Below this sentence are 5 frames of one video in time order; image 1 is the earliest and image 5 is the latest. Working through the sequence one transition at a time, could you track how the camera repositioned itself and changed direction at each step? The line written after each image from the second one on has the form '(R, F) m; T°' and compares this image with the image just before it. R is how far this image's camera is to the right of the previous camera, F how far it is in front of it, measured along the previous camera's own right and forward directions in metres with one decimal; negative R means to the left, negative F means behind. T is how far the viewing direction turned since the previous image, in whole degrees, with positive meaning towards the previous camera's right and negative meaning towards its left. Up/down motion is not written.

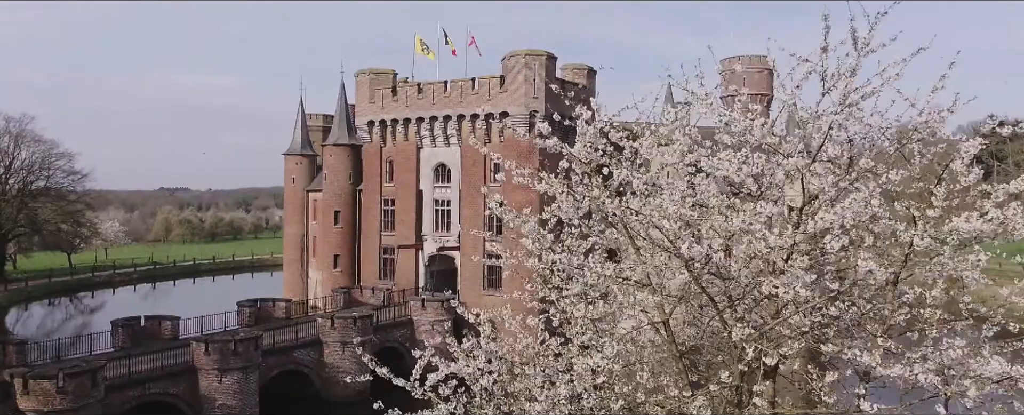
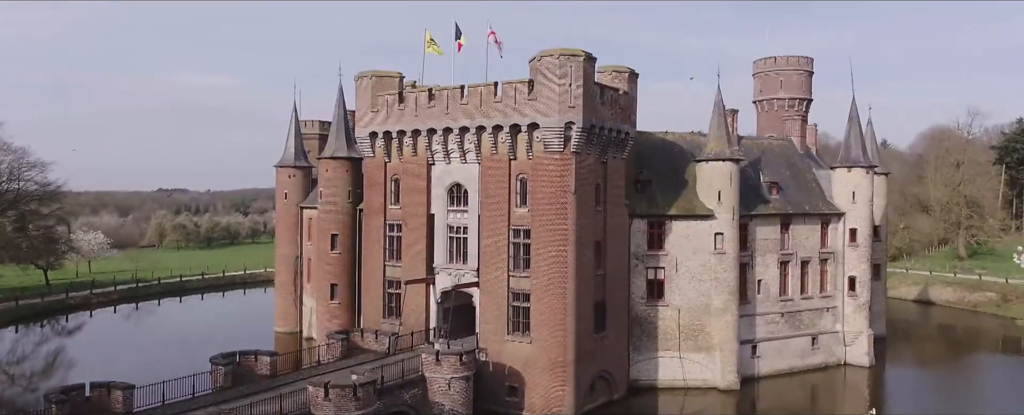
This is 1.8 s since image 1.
(-1.1, +5.0) m; 0°
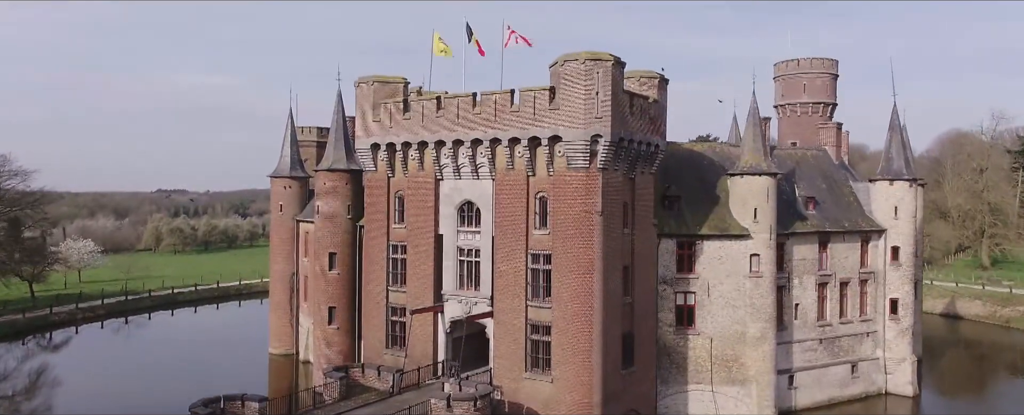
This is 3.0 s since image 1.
(-0.6, +2.7) m; 0°
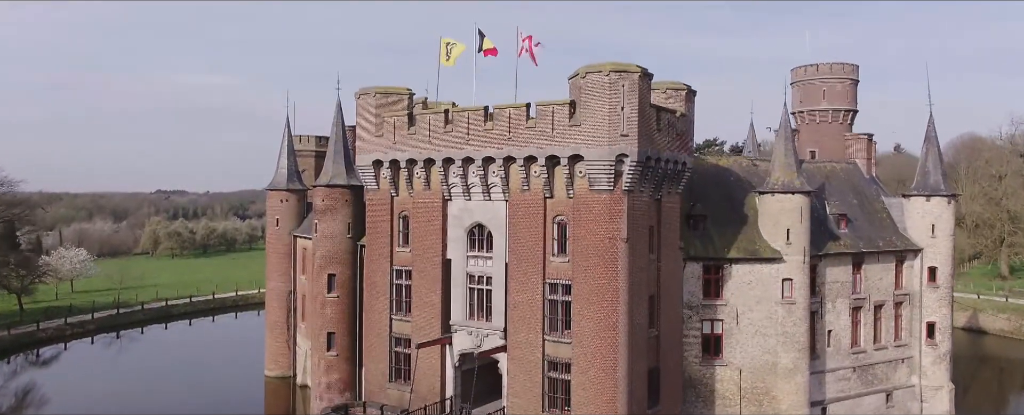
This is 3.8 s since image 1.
(-0.5, +2.0) m; 0°
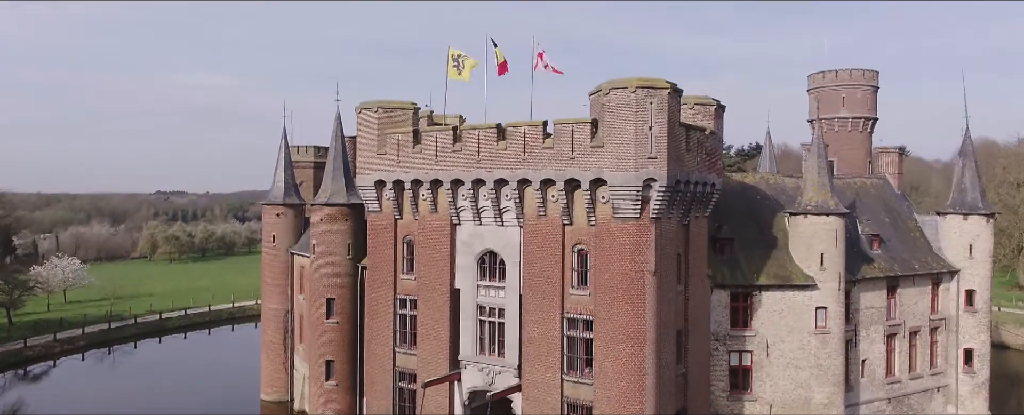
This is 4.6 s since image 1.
(-0.4, +1.8) m; 0°
